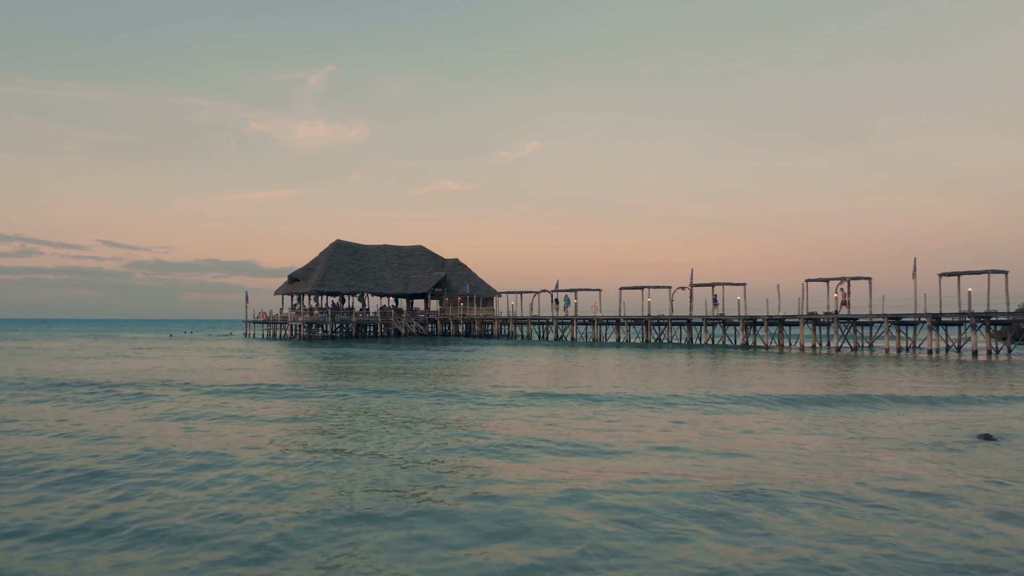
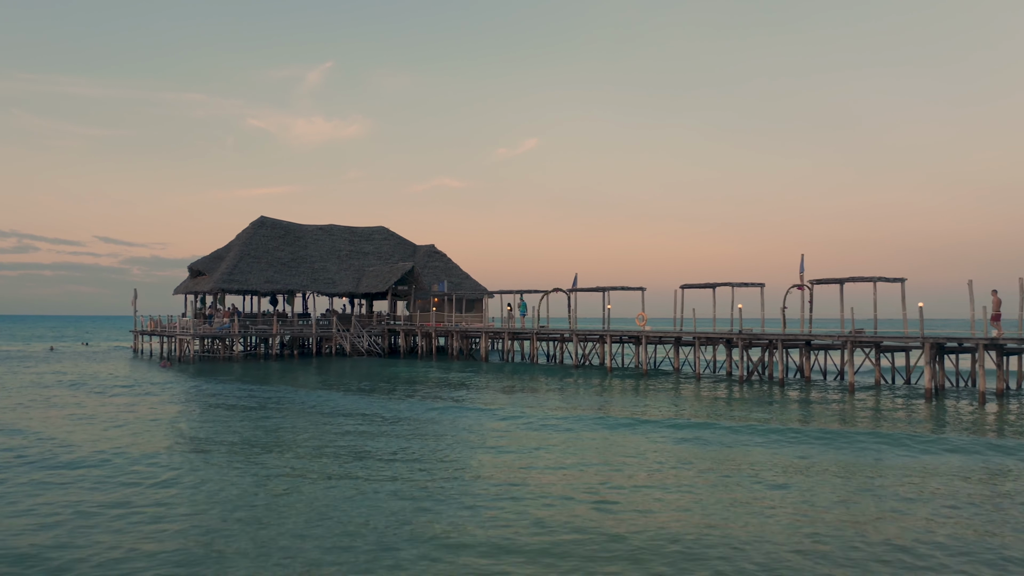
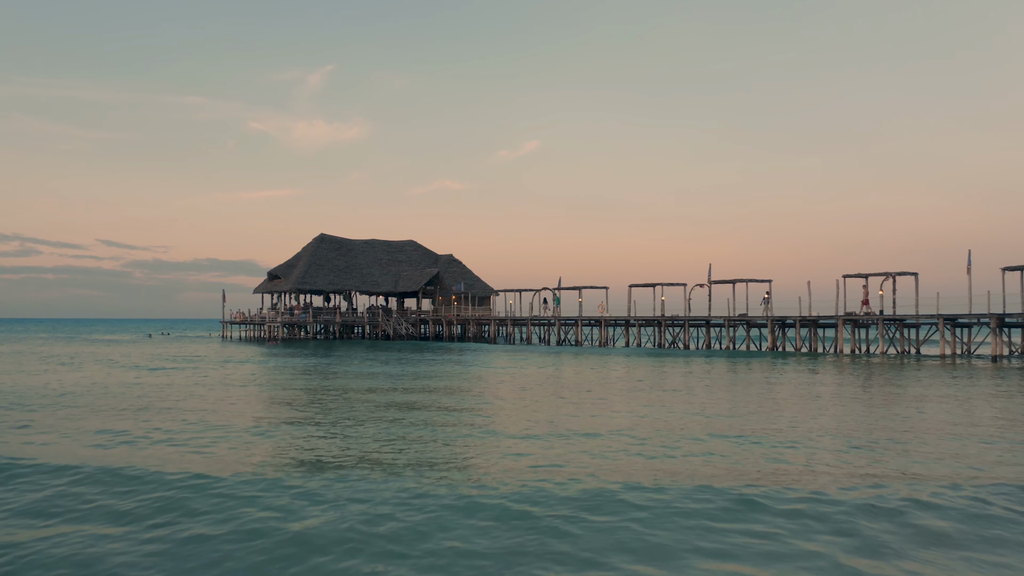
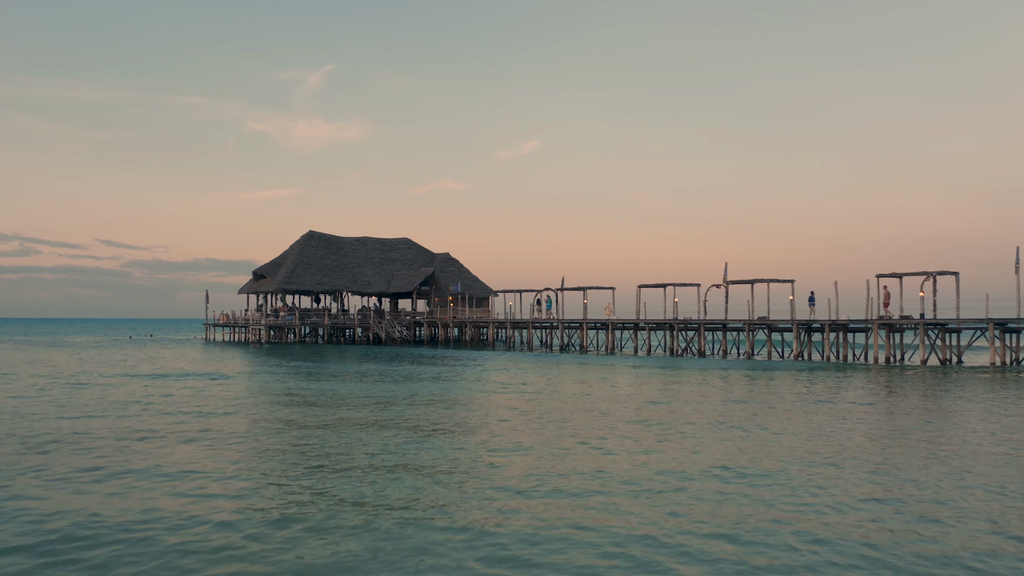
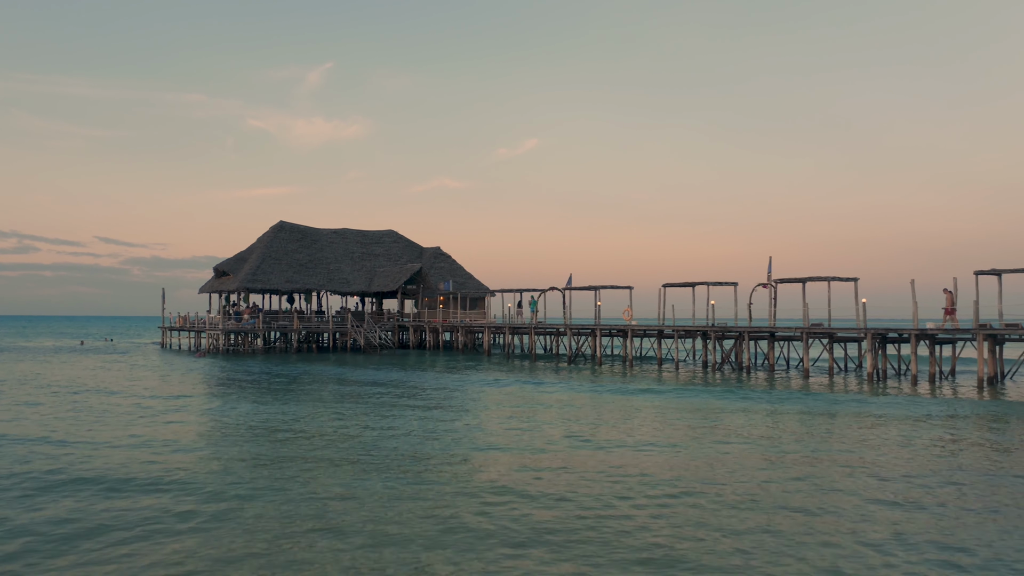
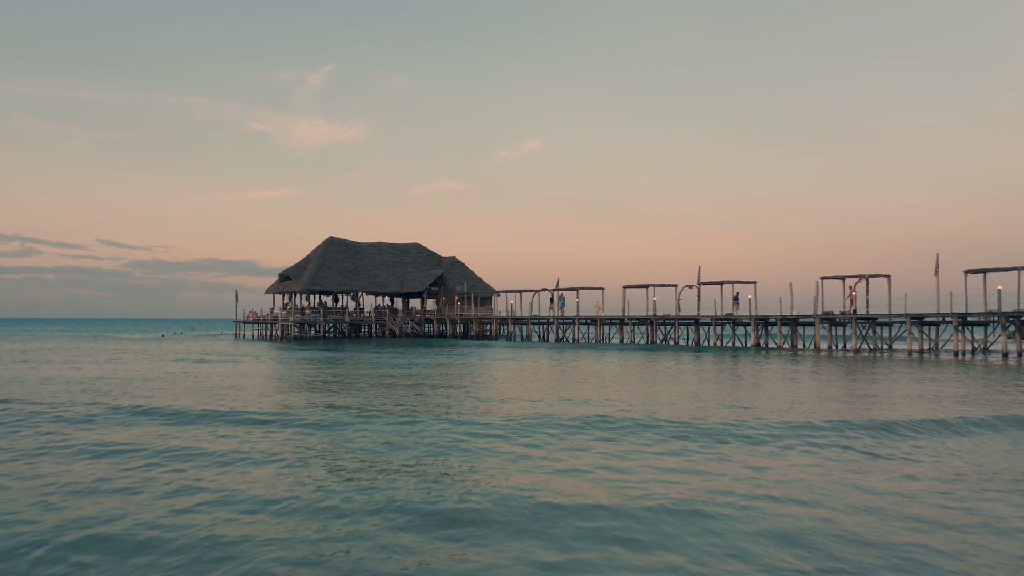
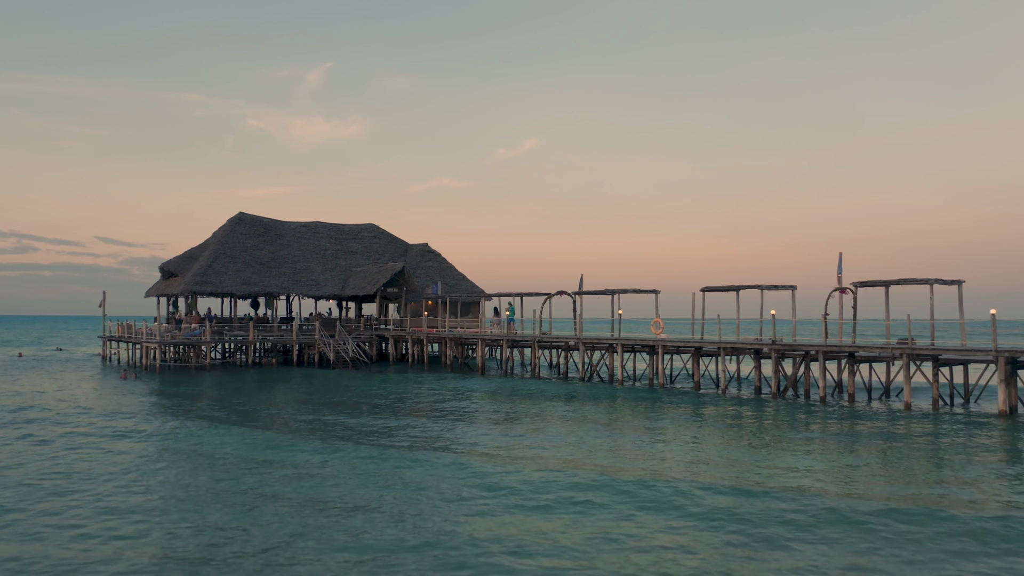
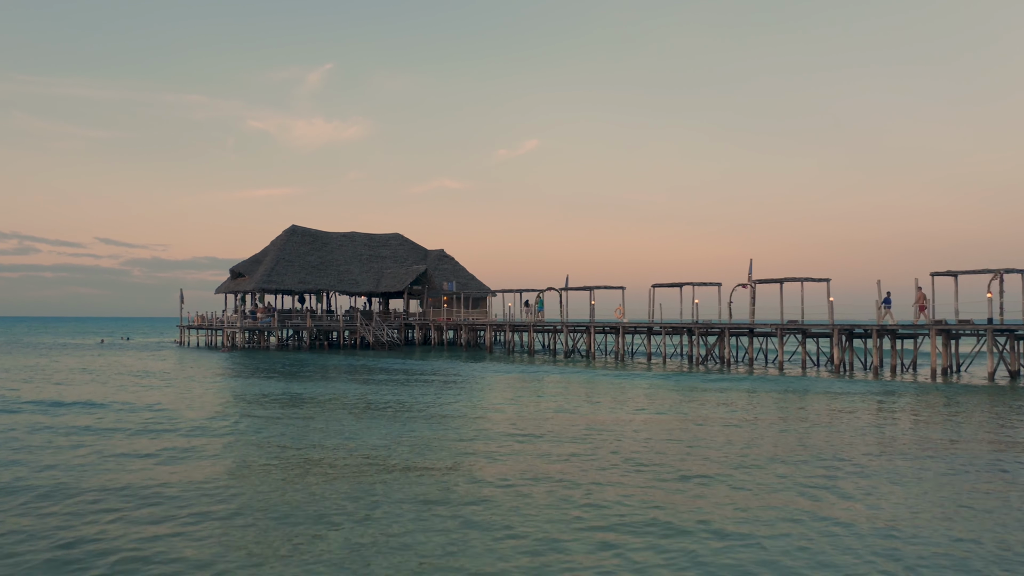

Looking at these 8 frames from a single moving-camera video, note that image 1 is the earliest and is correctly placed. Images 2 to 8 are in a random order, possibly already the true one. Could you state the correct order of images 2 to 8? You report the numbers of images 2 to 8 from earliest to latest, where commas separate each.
6, 3, 4, 8, 5, 2, 7
